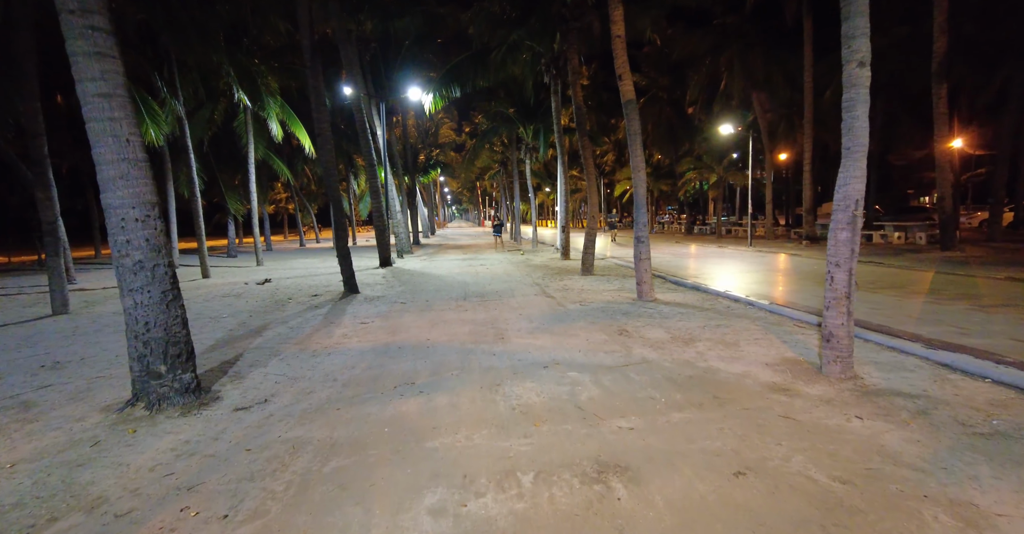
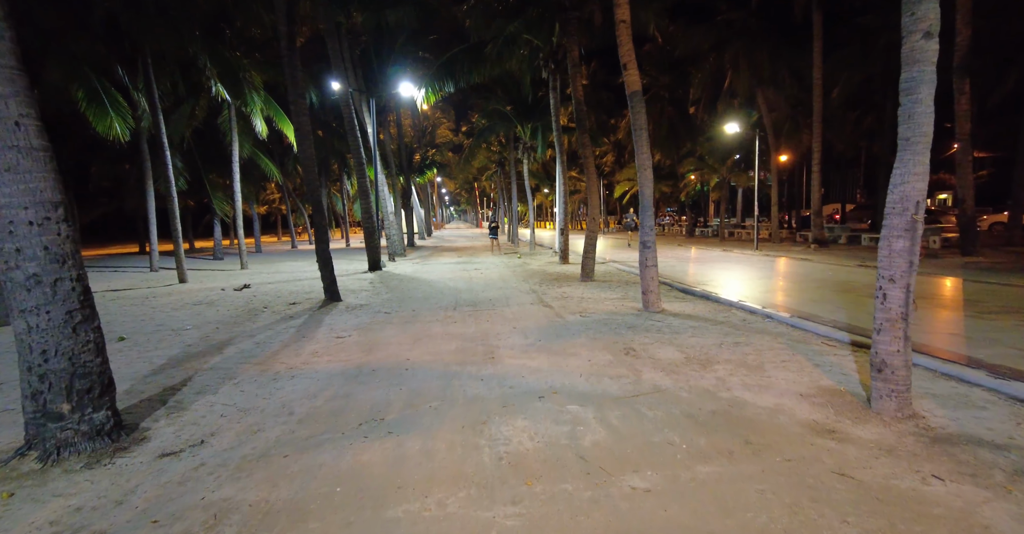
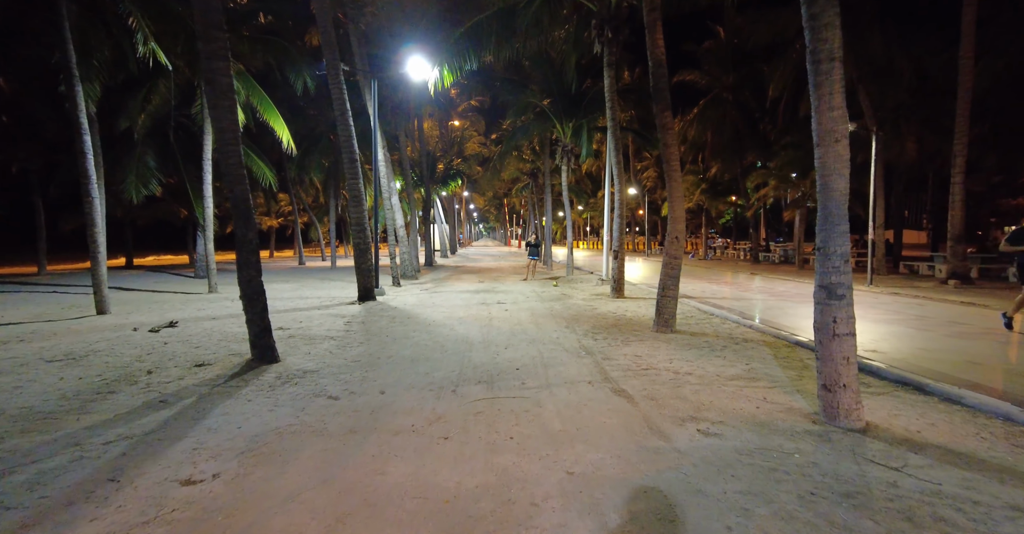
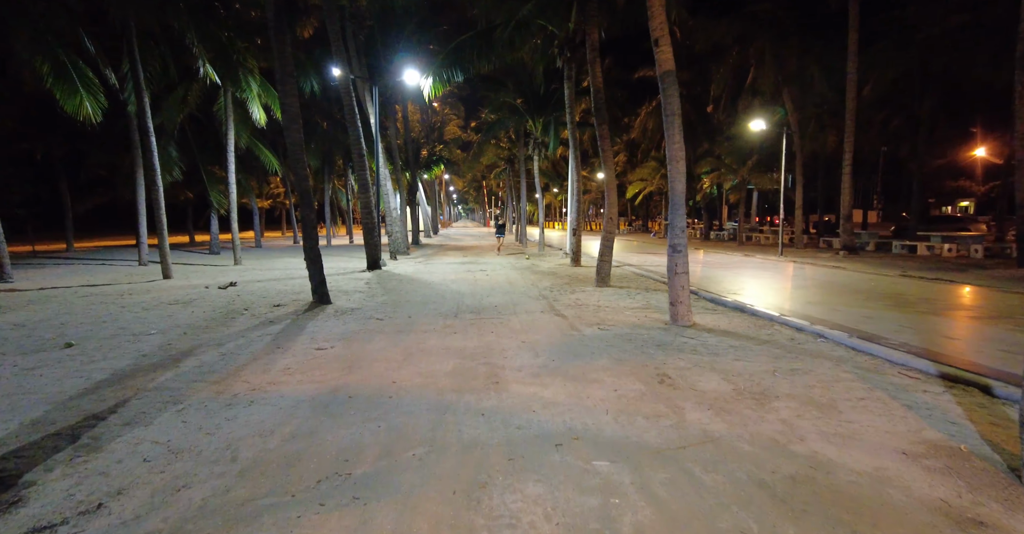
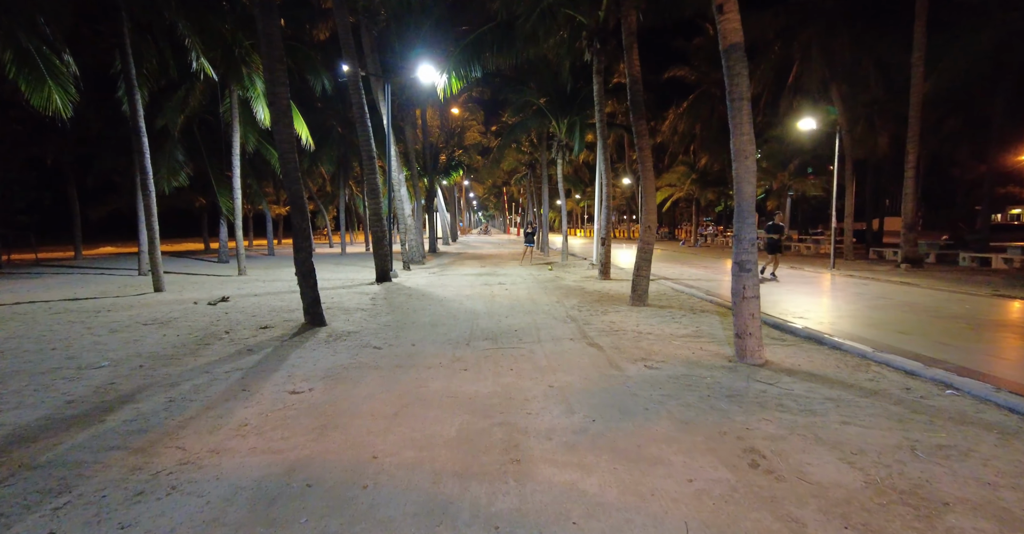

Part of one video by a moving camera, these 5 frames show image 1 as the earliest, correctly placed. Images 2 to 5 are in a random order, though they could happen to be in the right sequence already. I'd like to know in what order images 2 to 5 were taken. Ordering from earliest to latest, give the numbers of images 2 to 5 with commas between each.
2, 4, 5, 3
